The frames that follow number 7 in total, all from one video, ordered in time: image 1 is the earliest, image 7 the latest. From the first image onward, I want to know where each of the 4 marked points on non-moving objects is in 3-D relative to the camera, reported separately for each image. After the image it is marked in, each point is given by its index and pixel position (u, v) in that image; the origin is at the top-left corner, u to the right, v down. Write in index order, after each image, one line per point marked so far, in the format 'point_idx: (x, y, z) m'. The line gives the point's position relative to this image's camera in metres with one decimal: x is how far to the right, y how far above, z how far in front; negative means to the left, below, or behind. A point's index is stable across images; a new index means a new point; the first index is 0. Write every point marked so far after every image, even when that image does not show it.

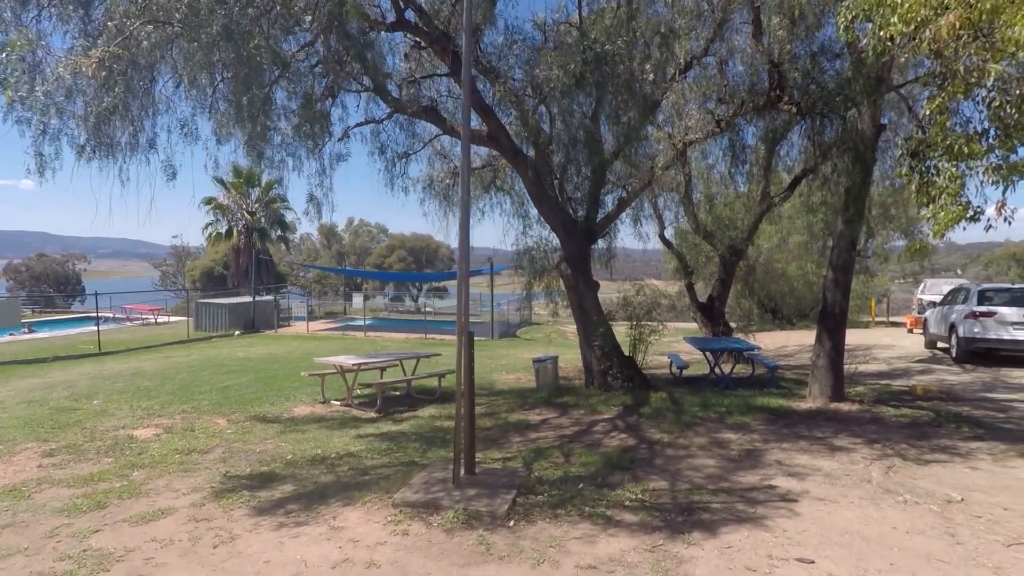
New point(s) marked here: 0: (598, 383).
0: (+1.7, -1.9, +11.8) m
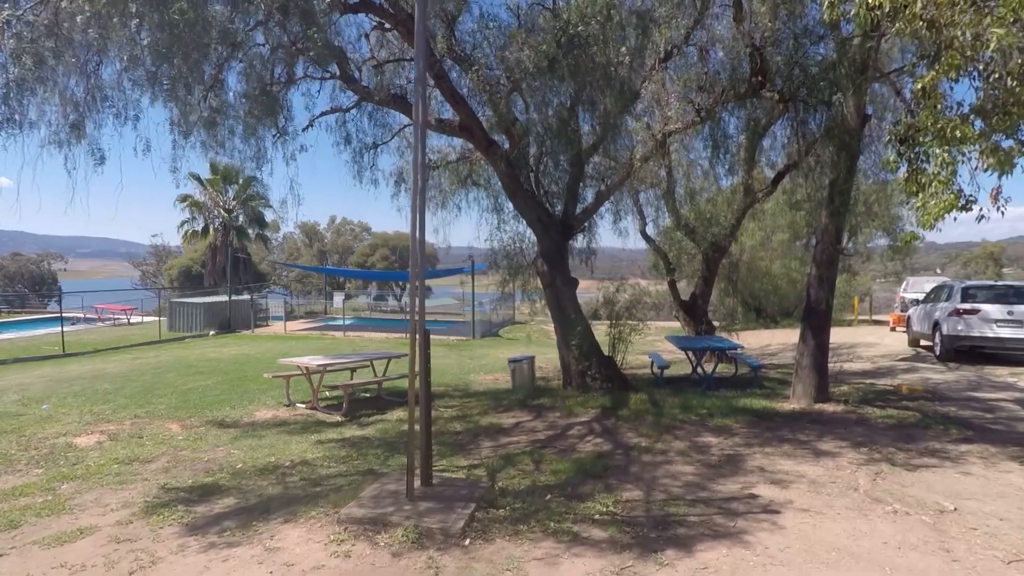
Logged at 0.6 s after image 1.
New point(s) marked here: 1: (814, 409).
0: (+1.2, -1.9, +11.4) m
1: (+4.8, -1.9, +9.3) m
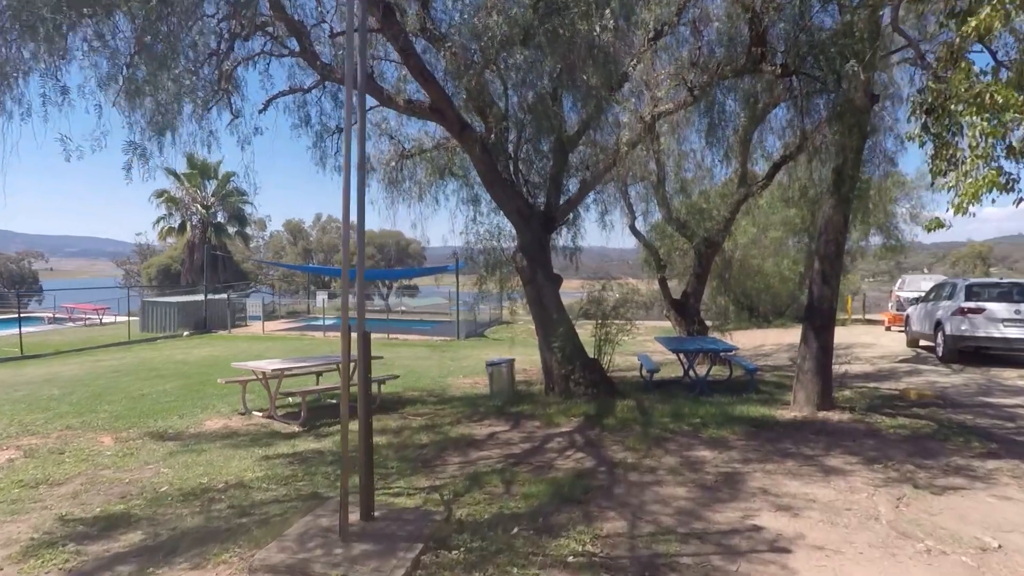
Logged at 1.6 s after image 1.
0: (+0.8, -1.8, +10.5) m
1: (+4.4, -1.9, +8.4) m
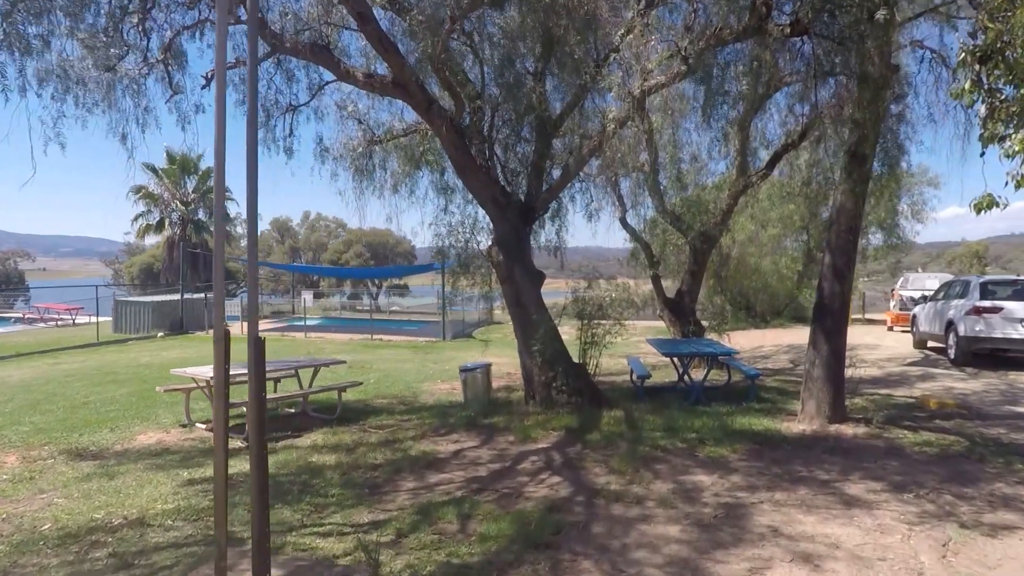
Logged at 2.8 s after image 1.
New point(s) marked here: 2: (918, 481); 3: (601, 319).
0: (+0.4, -1.8, +9.5) m
1: (+4.0, -1.8, +7.4) m
2: (+3.9, -1.8, +5.6) m
3: (+1.6, -0.5, +10.5) m
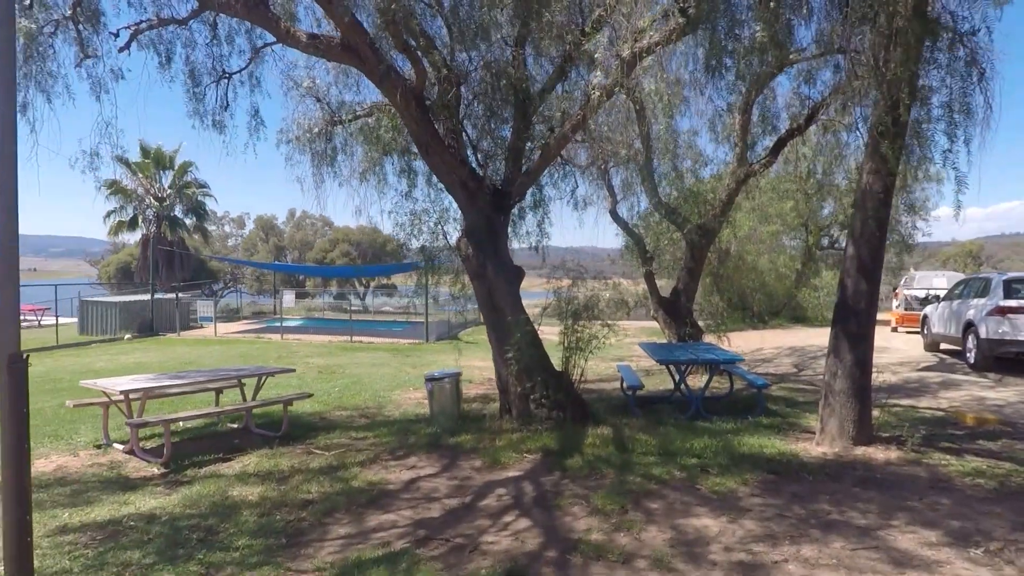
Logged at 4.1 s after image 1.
0: (0.0, -1.7, +8.2) m
1: (+3.6, -1.8, +6.2) m
2: (+3.5, -1.8, +4.4) m
3: (+1.2, -0.5, +9.3) m
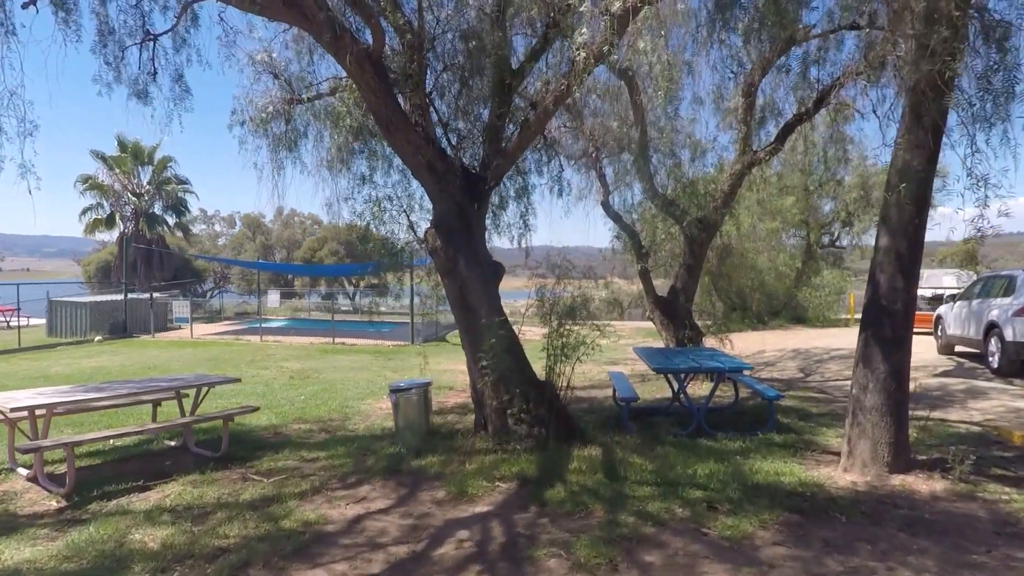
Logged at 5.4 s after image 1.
0: (-0.3, -1.7, +7.2) m
1: (+3.4, -1.8, +5.2) m
2: (+3.2, -1.8, +3.3) m
3: (+0.9, -0.5, +8.2) m
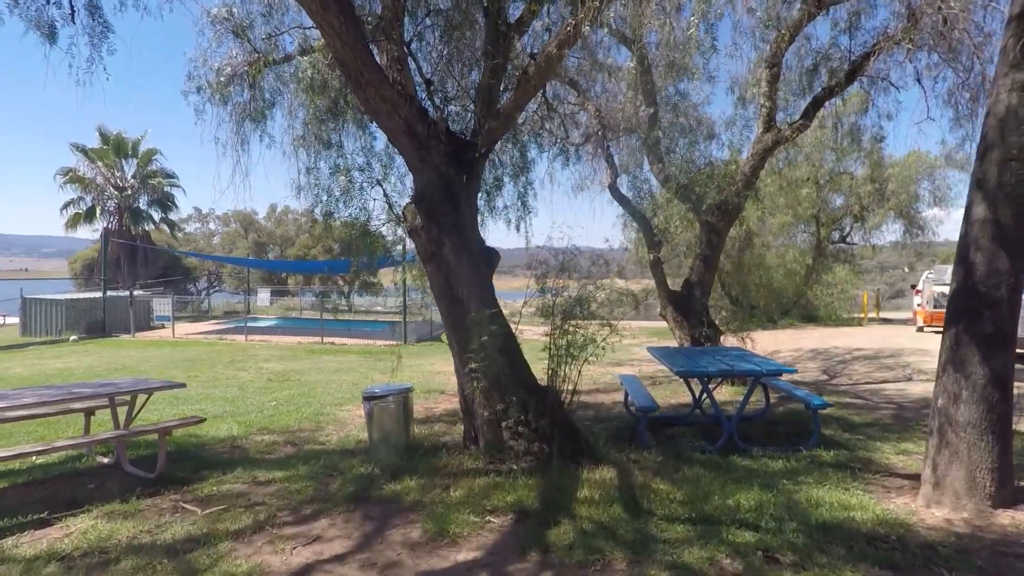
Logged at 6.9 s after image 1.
0: (-0.3, -1.6, +5.9) m
1: (+3.3, -1.6, +4.0) m
2: (+3.2, -1.6, +2.1) m
3: (+0.8, -0.3, +7.0) m
